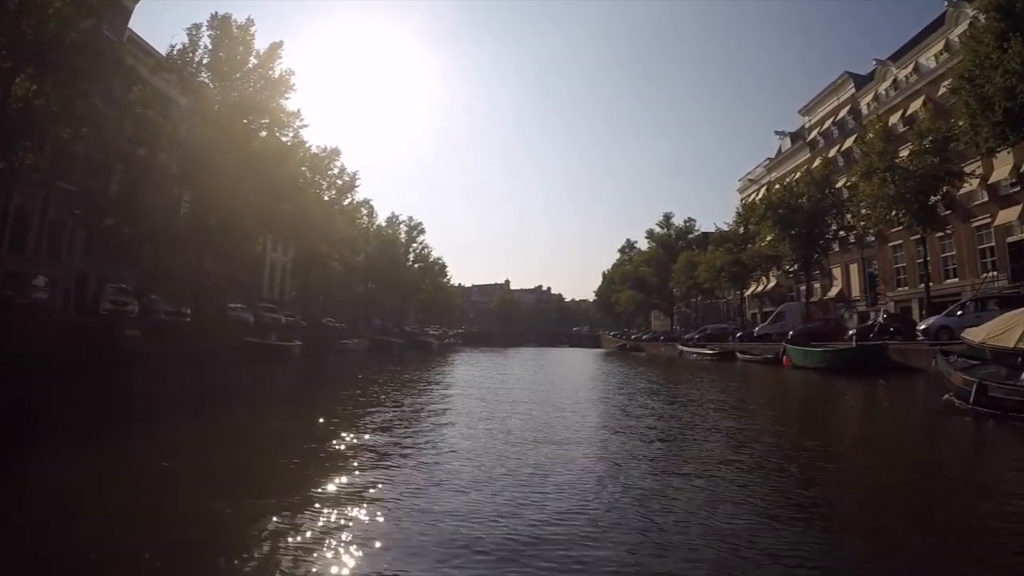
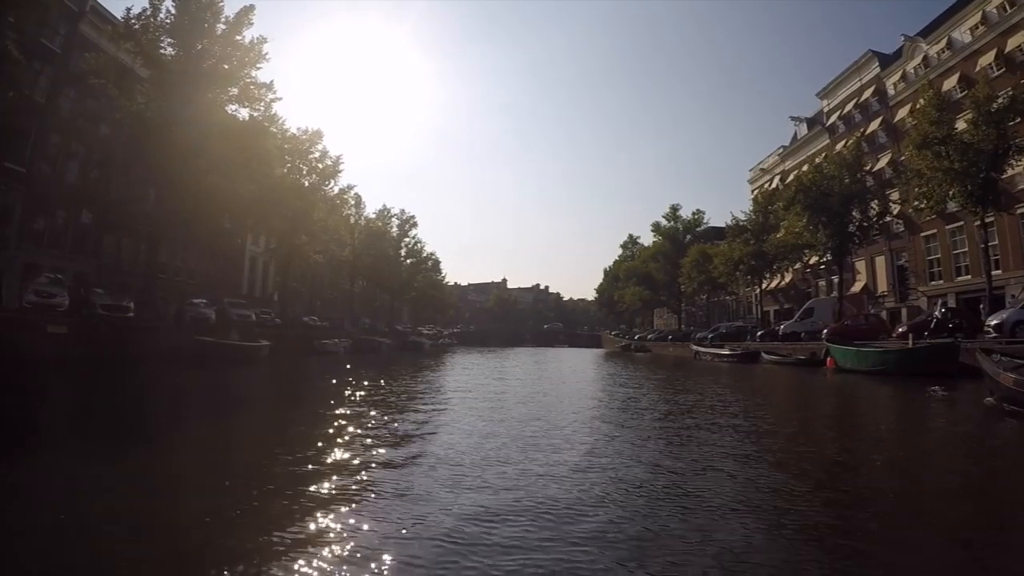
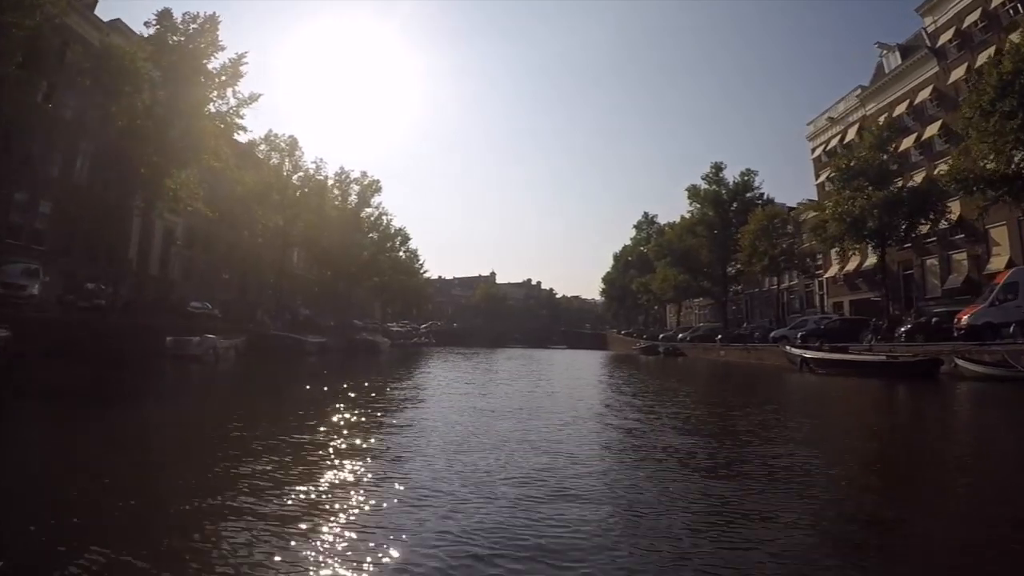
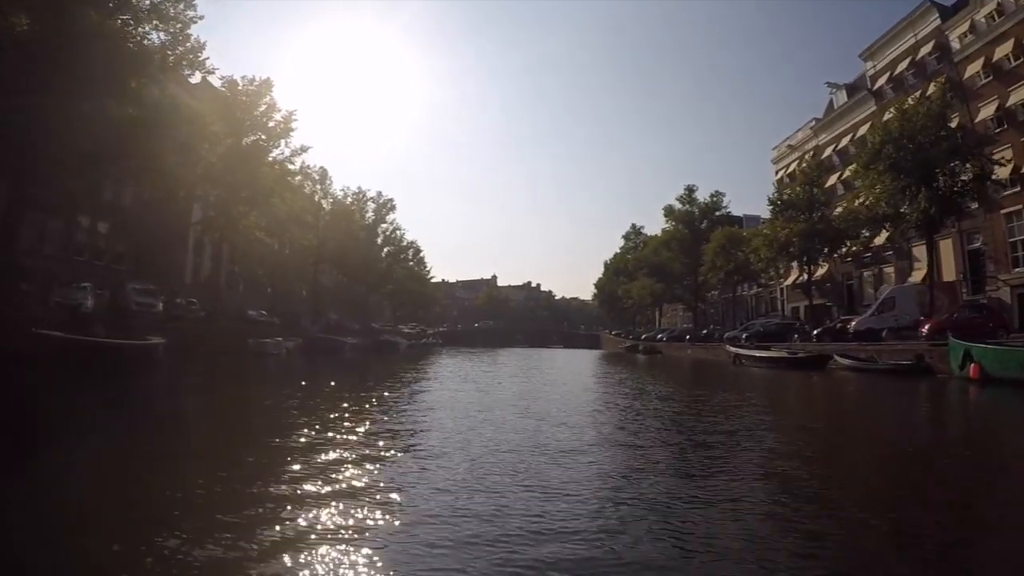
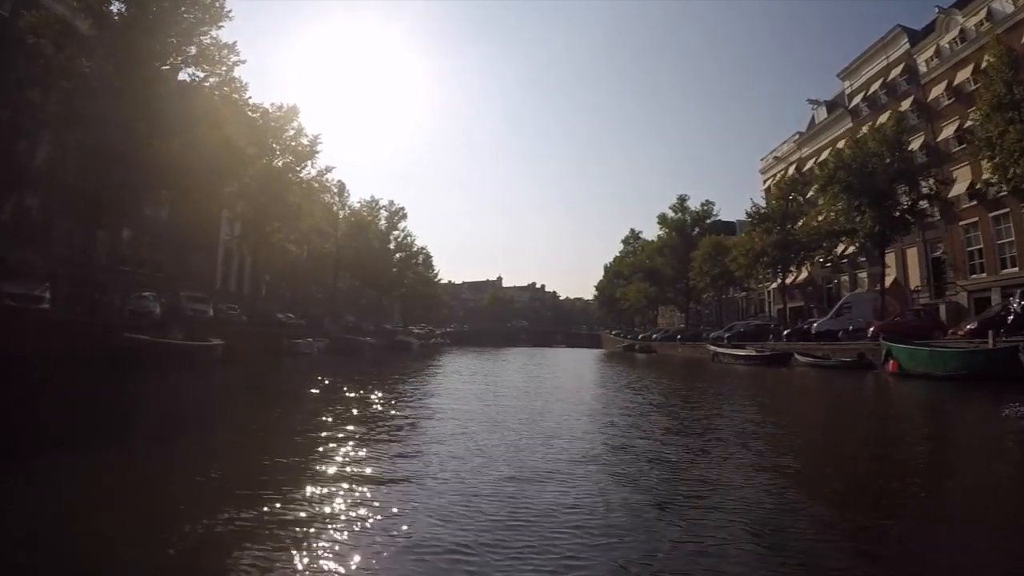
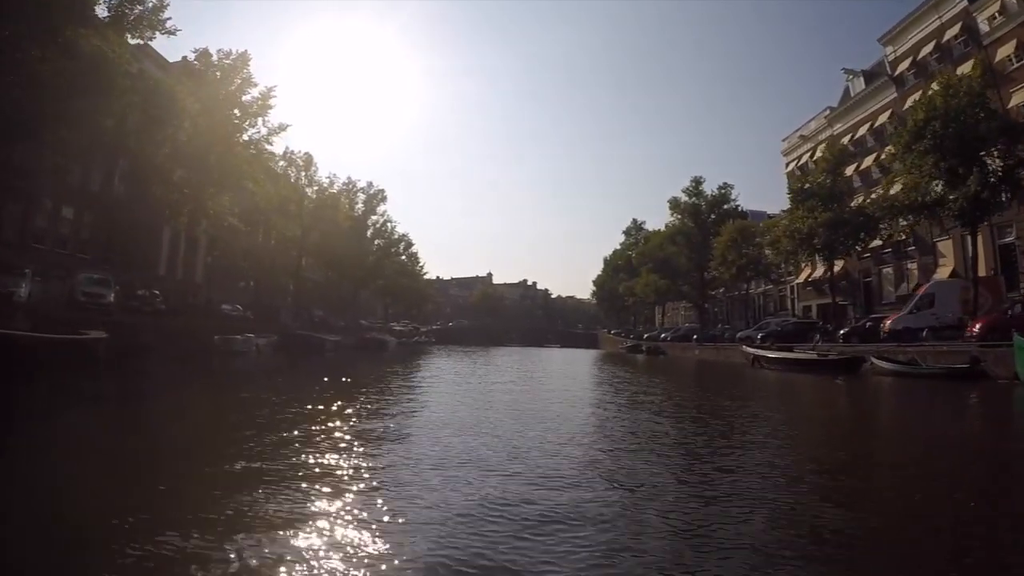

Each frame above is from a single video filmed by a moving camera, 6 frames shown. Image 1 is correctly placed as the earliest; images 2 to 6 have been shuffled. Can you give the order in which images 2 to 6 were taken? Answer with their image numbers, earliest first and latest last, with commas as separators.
2, 5, 4, 6, 3
